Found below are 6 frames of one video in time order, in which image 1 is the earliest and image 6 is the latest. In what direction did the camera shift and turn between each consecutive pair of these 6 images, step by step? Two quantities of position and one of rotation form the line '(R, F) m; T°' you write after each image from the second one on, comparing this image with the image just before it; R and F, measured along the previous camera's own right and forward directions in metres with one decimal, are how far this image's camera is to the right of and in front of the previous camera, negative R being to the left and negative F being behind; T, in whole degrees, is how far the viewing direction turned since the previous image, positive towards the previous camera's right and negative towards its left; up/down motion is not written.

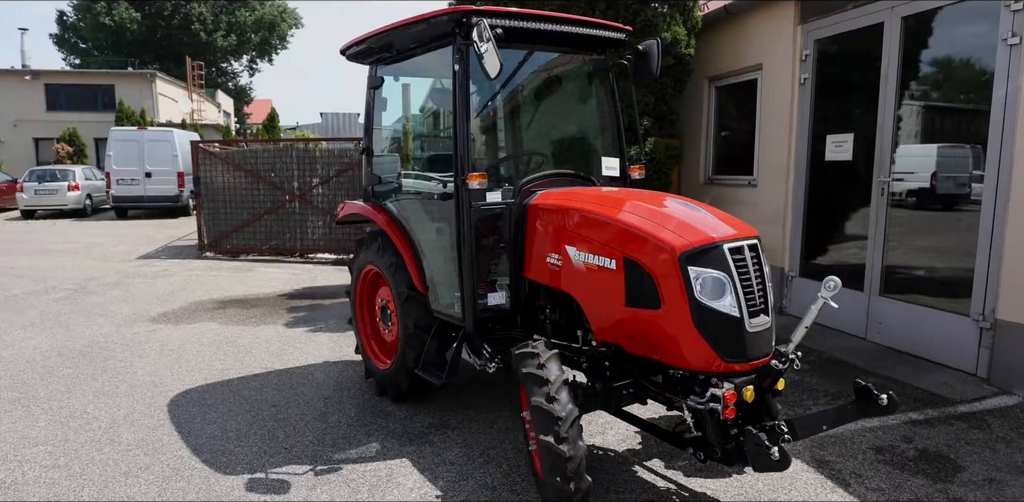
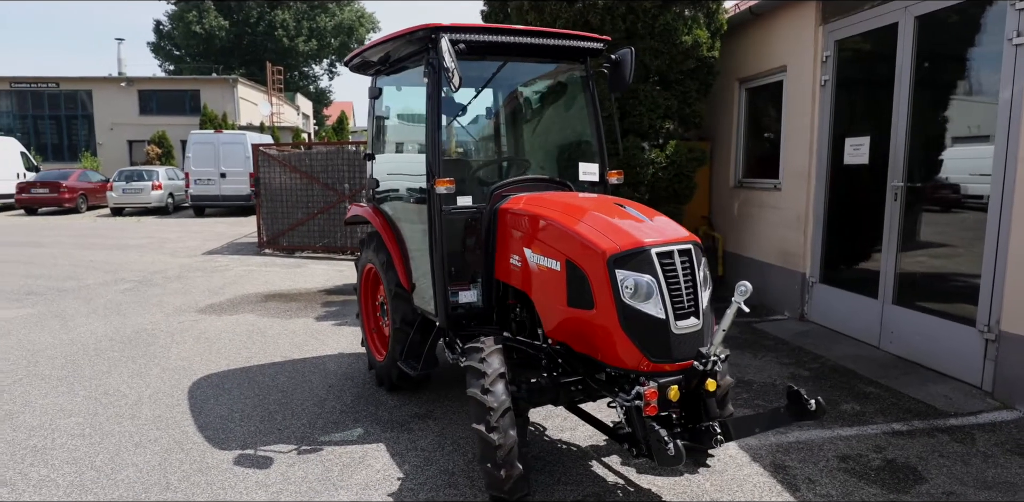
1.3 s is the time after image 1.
(+0.6, -0.2) m; -7°
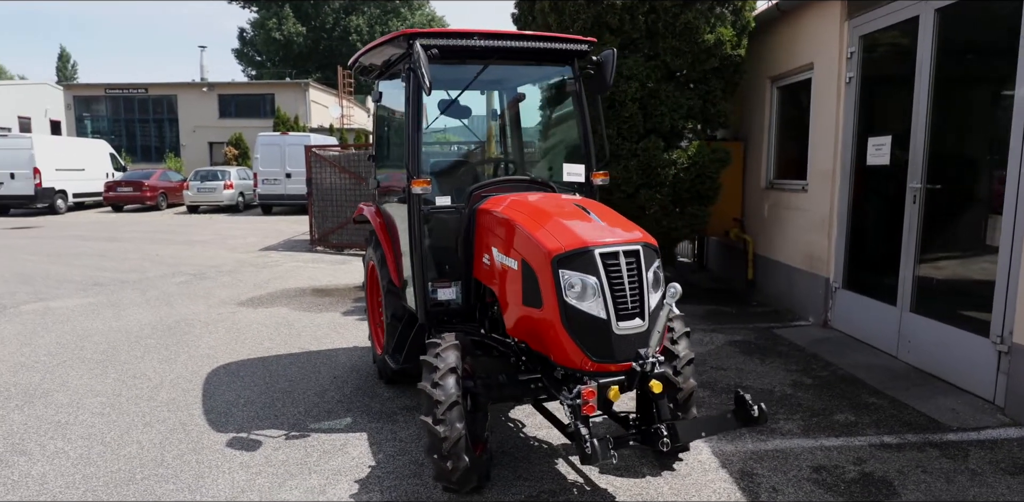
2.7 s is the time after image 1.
(+0.6, -0.1) m; -6°
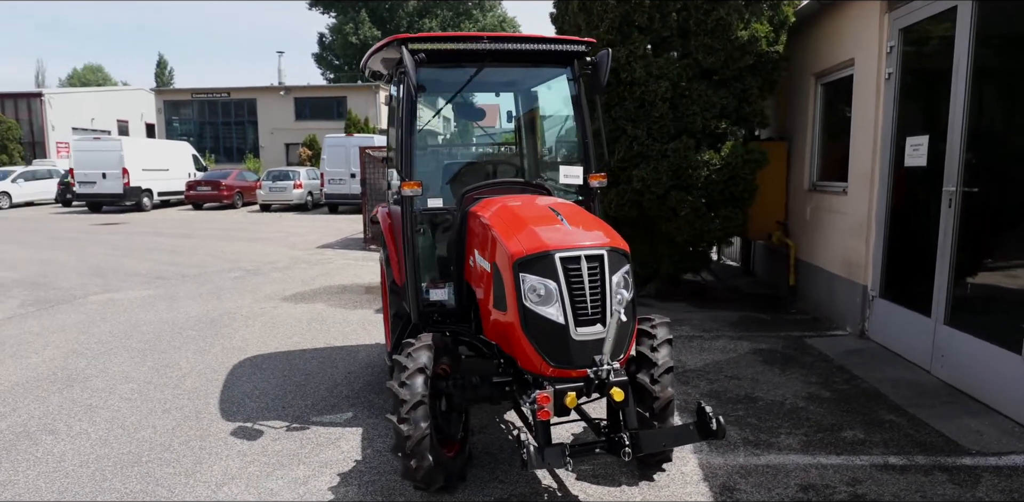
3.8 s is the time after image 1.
(+0.5, 0.0) m; -7°
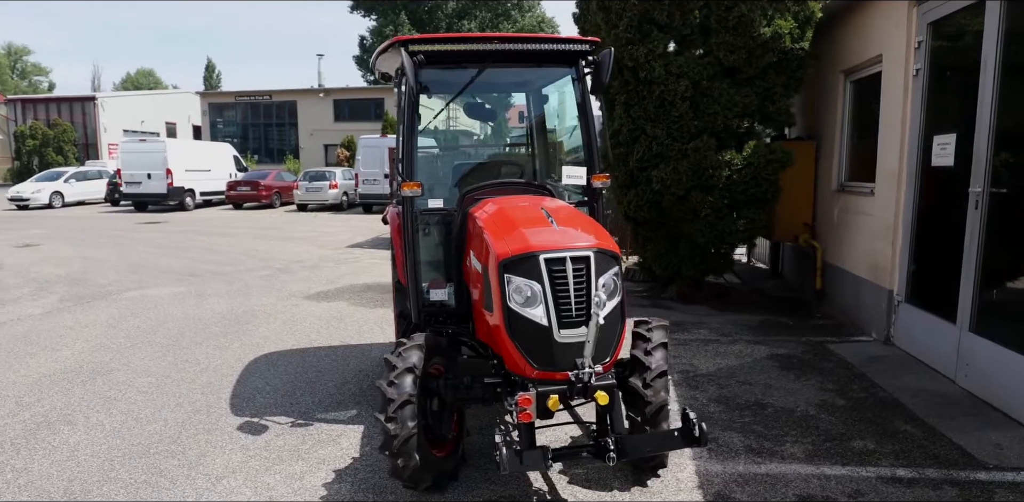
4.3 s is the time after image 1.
(+0.2, 0.0) m; -4°
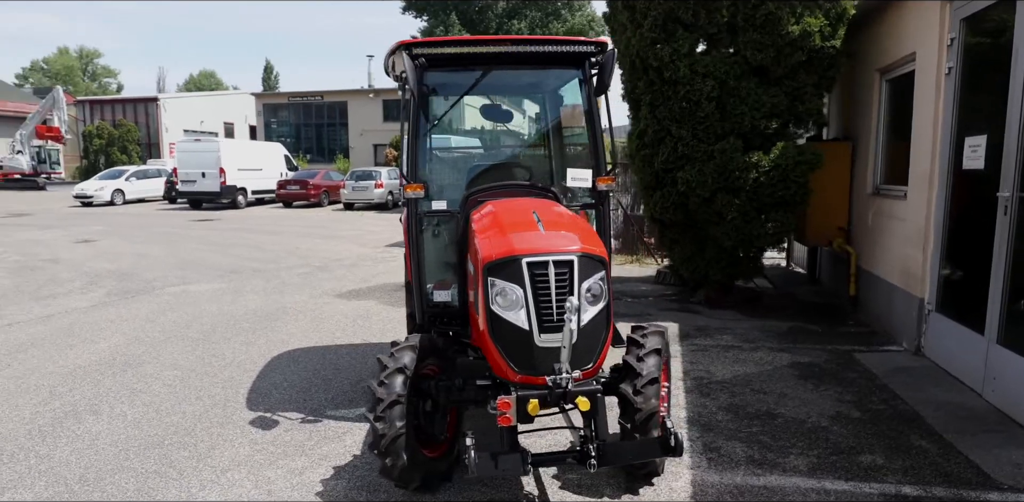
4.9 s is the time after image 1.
(+0.3, 0.0) m; -4°
